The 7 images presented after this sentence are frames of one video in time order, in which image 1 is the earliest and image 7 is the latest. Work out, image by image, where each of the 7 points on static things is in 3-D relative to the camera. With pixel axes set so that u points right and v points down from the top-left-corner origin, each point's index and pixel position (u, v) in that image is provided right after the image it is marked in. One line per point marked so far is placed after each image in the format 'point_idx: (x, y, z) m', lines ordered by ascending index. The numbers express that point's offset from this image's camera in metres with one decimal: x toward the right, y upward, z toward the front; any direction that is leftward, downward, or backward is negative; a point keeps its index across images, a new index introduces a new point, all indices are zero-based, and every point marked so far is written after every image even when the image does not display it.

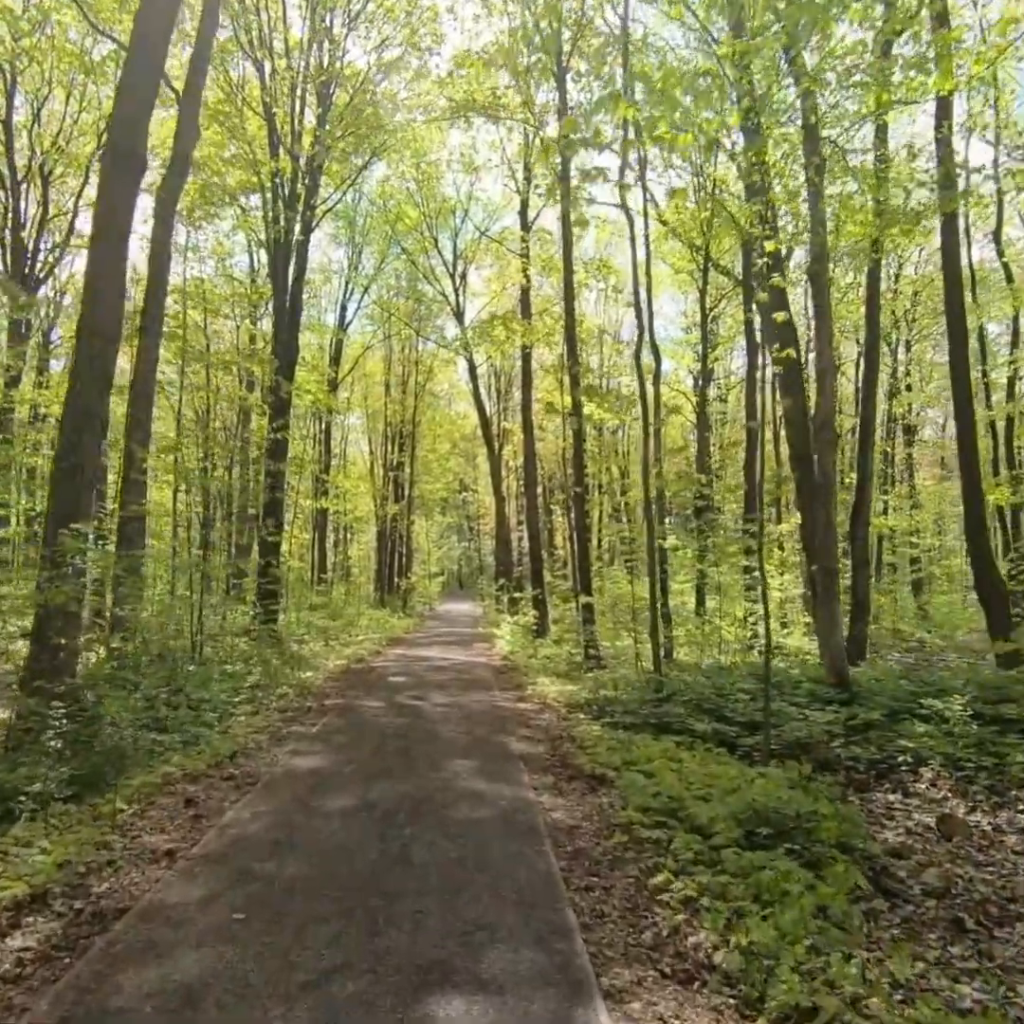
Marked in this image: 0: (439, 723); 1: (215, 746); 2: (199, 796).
0: (-0.6, -1.8, +8.2) m
1: (-2.1, -1.7, +6.8) m
2: (-1.8, -1.6, +5.5) m
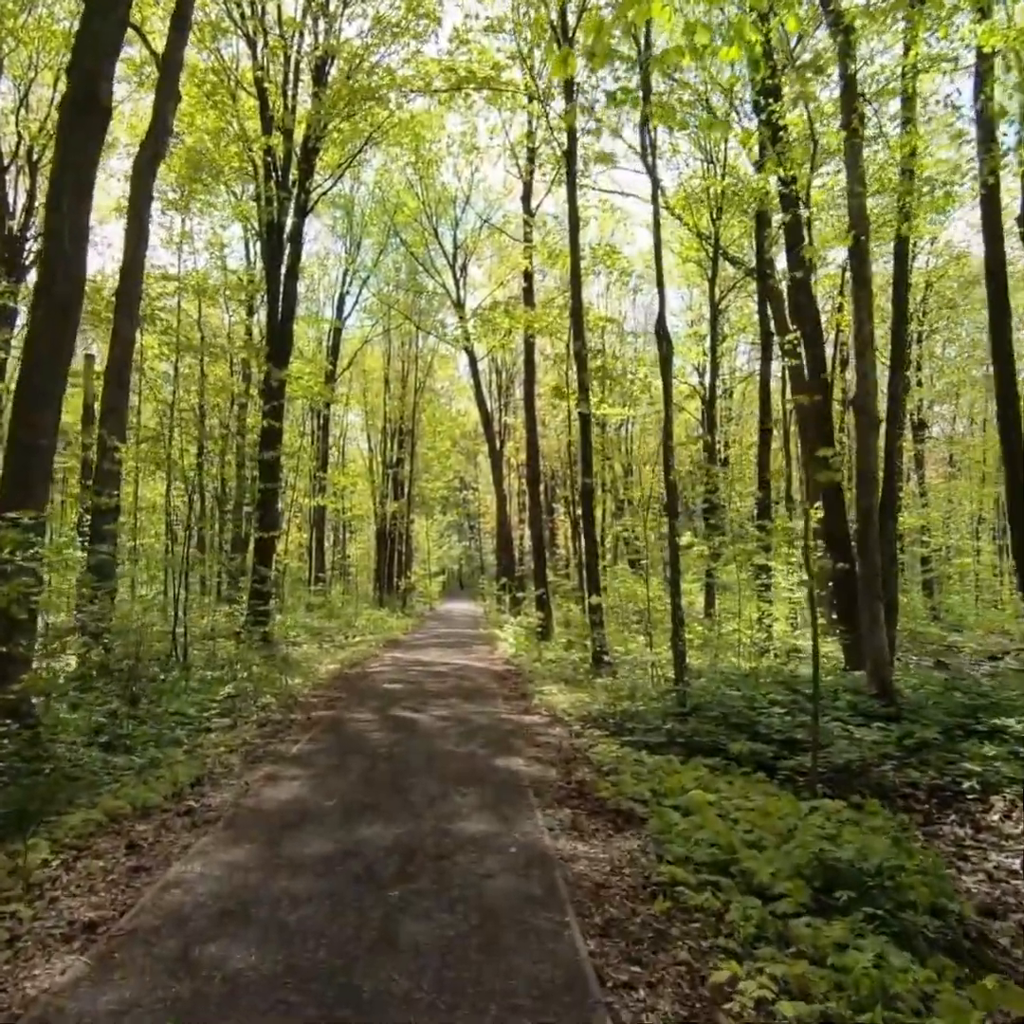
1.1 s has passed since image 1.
0: (-0.6, -1.7, +7.3) m
1: (-2.1, -1.6, +5.9) m
2: (-1.7, -1.6, +4.6) m
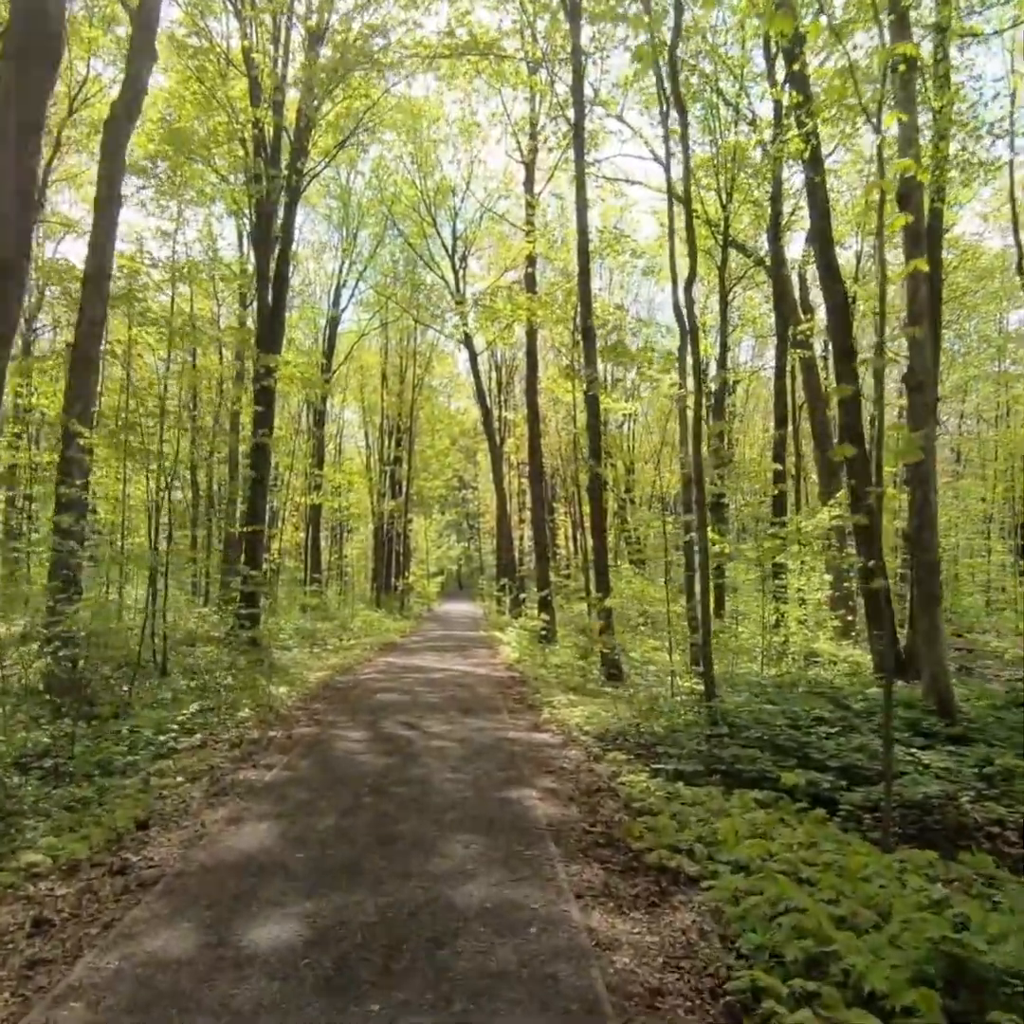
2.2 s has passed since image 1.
0: (-0.5, -1.7, +6.3) m
1: (-2.0, -1.5, +4.9) m
2: (-1.7, -1.5, +3.6) m
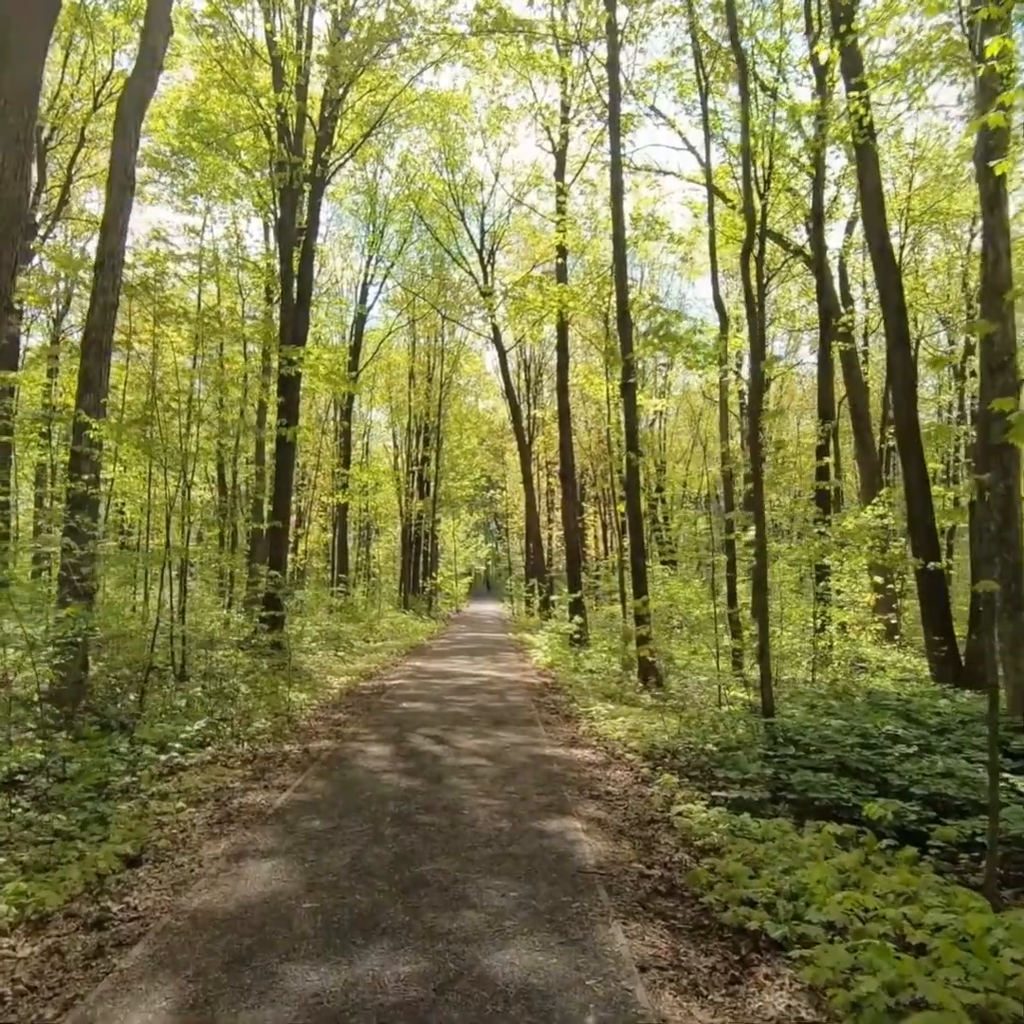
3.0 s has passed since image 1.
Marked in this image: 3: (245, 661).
0: (-0.3, -1.6, +5.7) m
1: (-1.8, -1.5, +4.3) m
2: (-1.5, -1.4, +3.0) m
3: (-3.6, -2.0, +13.1) m
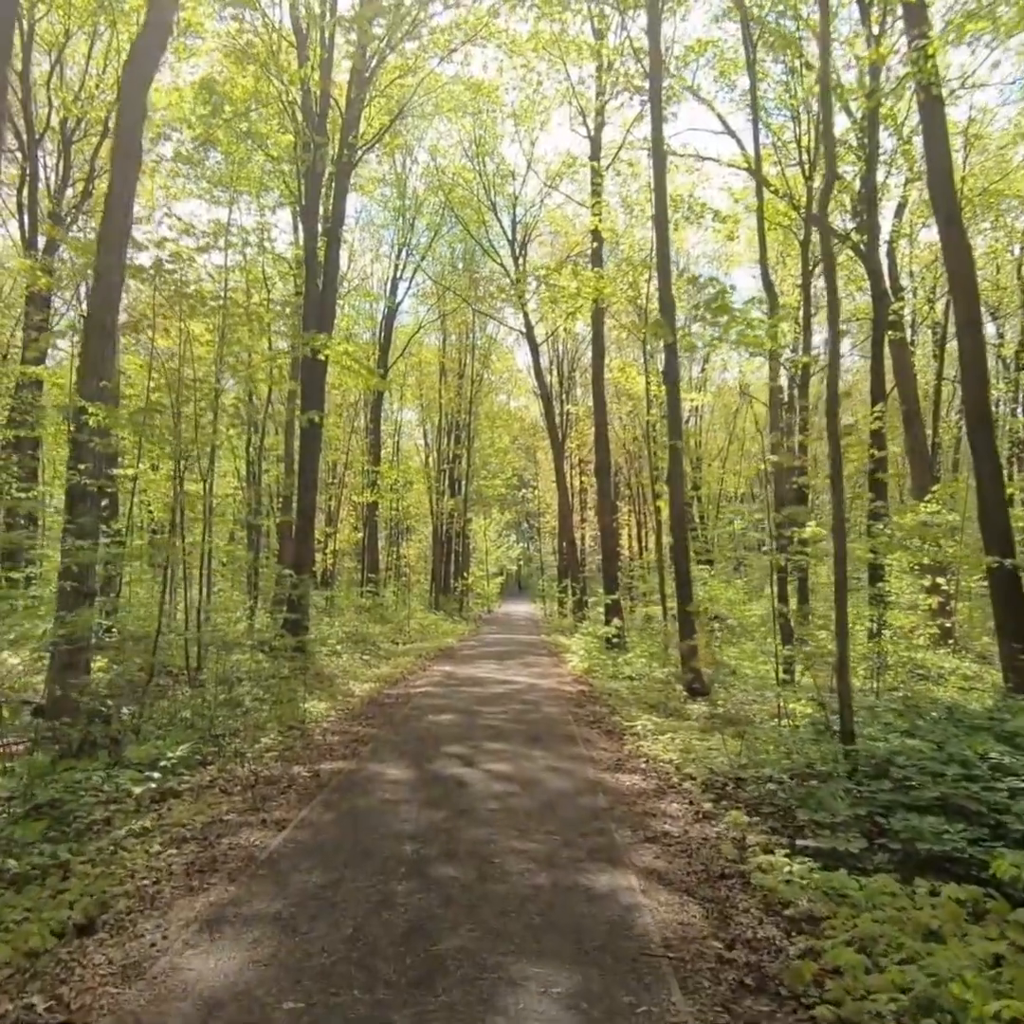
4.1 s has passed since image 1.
0: (-0.1, -1.6, +4.8) m
1: (-1.7, -1.4, +3.5) m
2: (-1.4, -1.4, +2.2) m
3: (-3.2, -2.0, +12.3) m
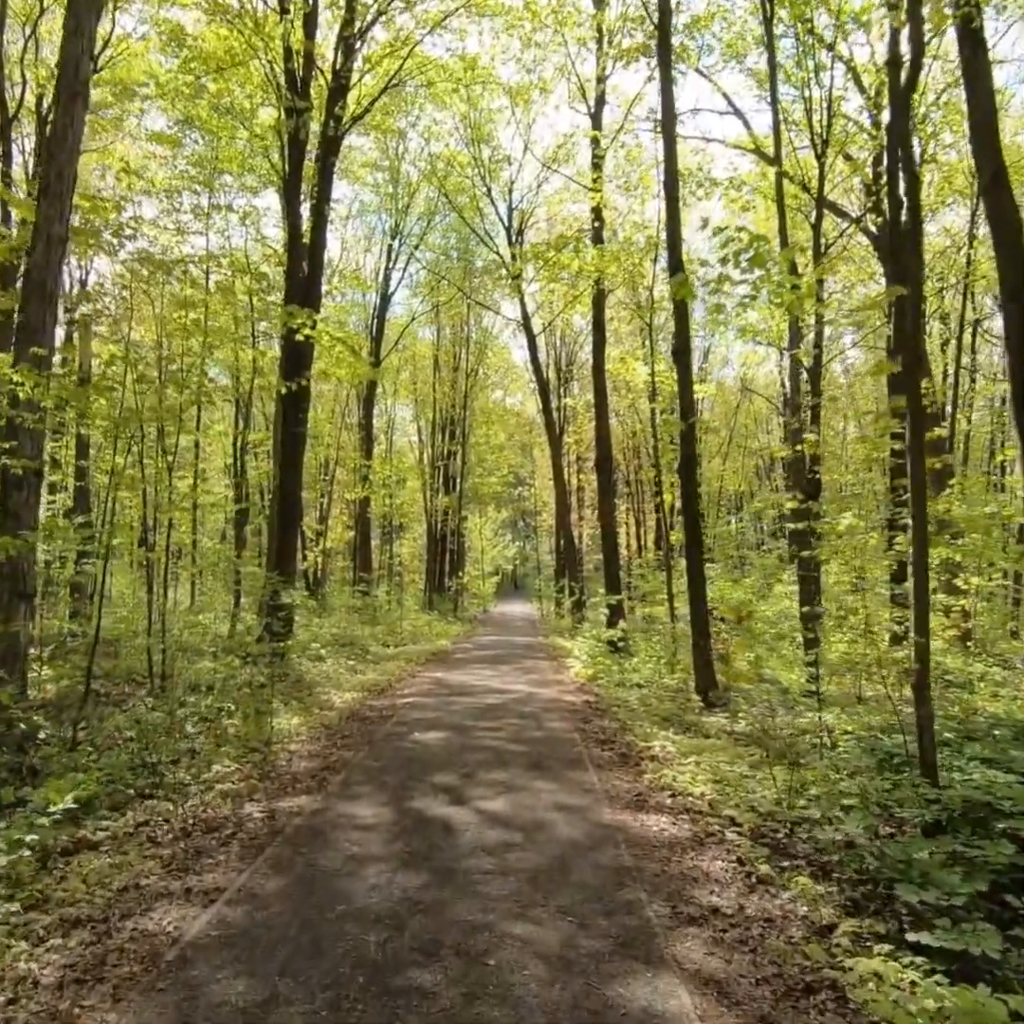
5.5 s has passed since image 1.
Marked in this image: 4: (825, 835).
0: (-0.1, -1.5, +3.7) m
1: (-1.7, -1.3, +2.4) m
2: (-1.4, -1.3, +1.0) m
3: (-3.2, -1.9, +11.2) m
4: (+1.4, -1.4, +4.3) m
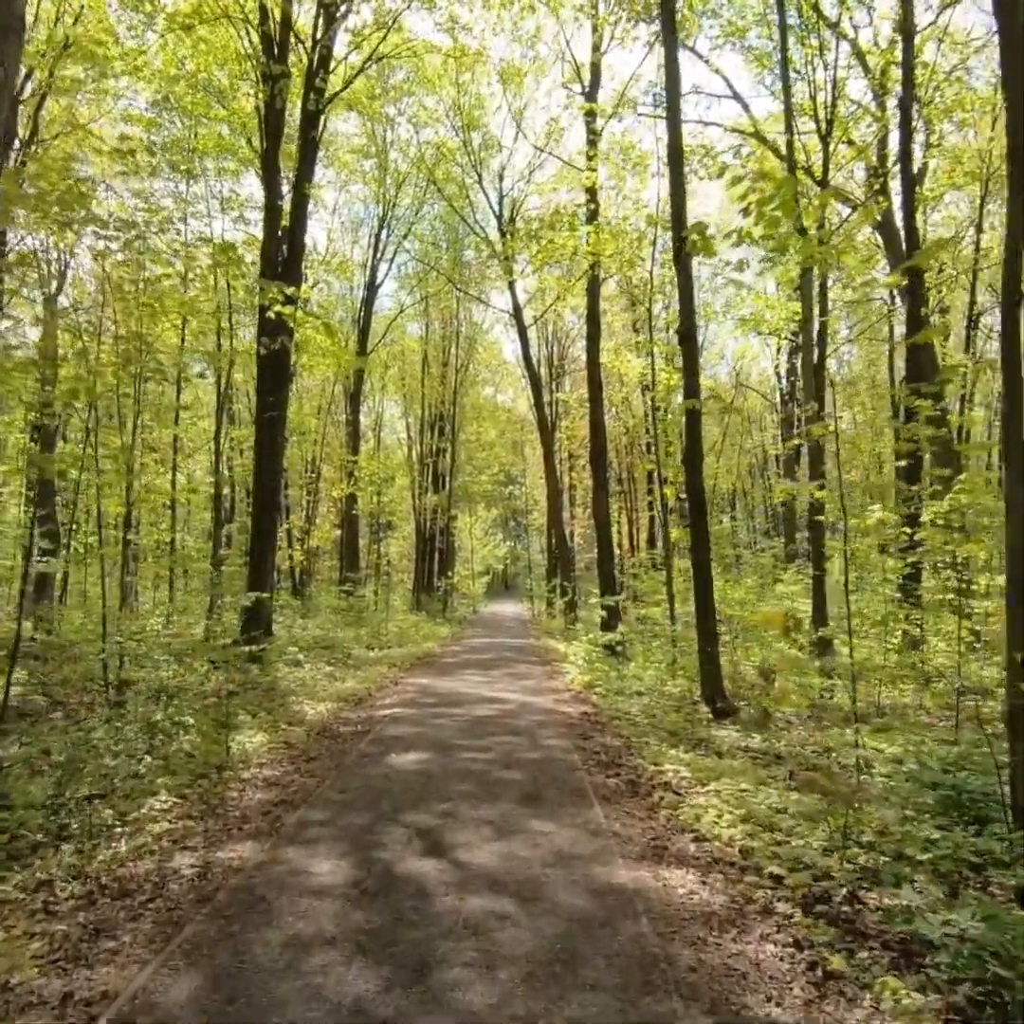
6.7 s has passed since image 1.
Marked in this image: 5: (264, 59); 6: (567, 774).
0: (-0.1, -1.4, +2.7) m
1: (-1.7, -1.3, +1.4) m
2: (-1.4, -1.2, +0.1) m
3: (-3.3, -1.8, +10.2) m
4: (+1.4, -1.4, +3.4) m
5: (-3.4, +6.3, +13.4) m
6: (+0.4, -1.7, +6.2) m
